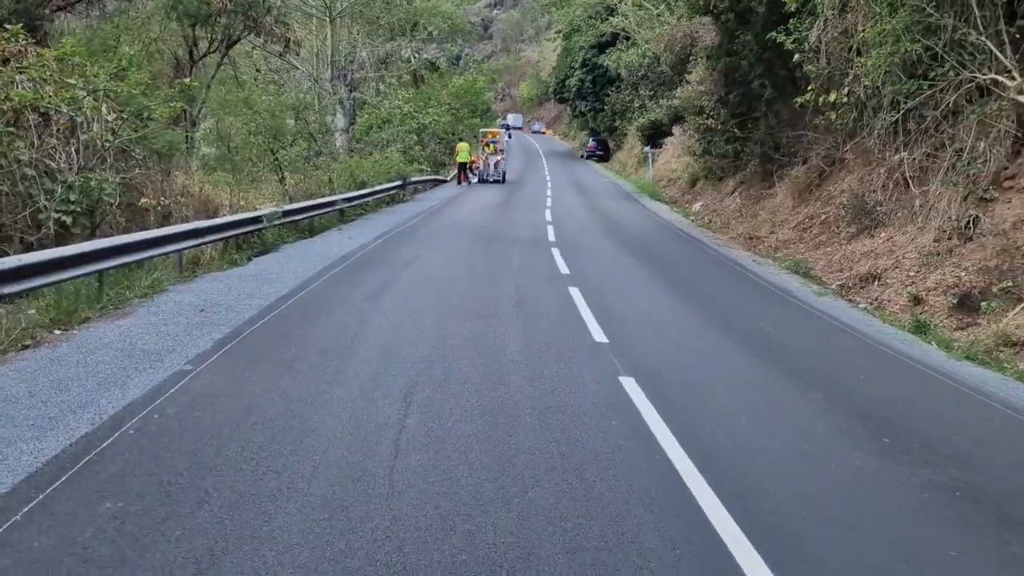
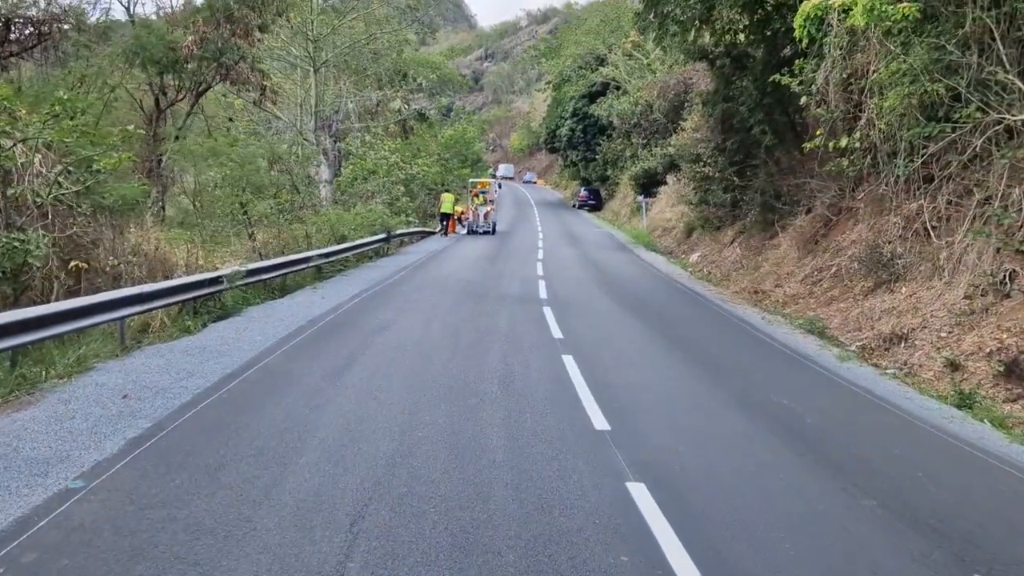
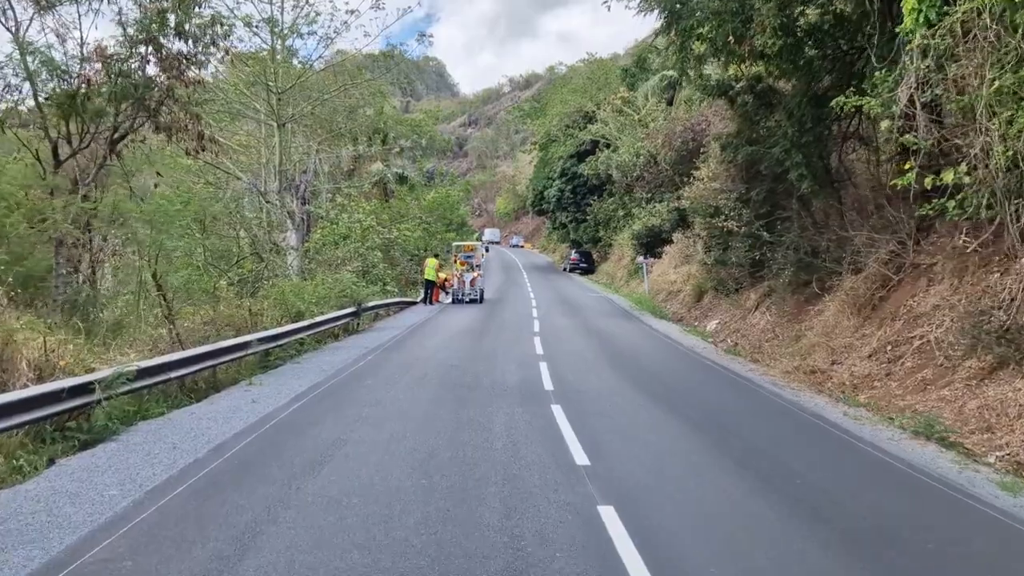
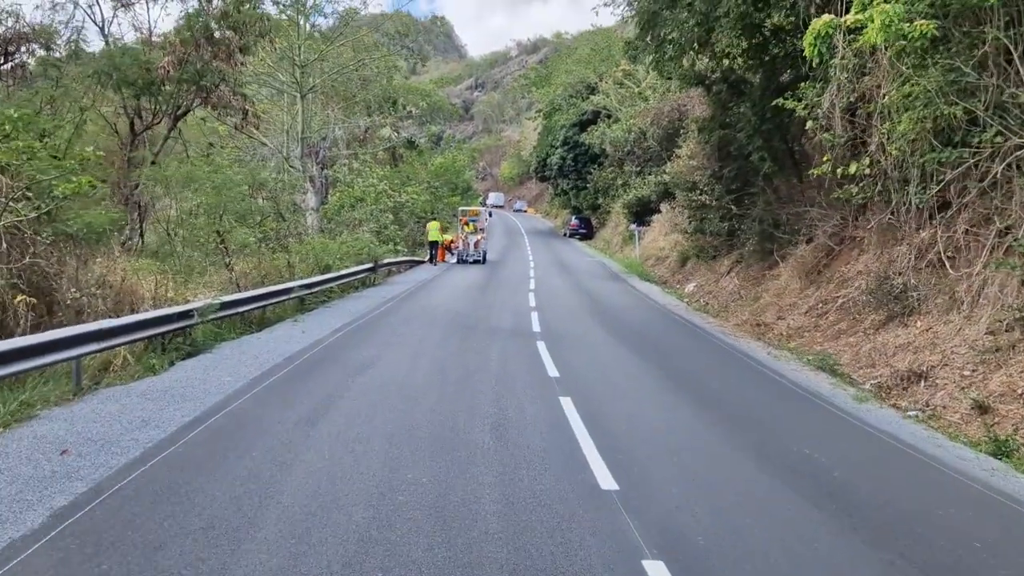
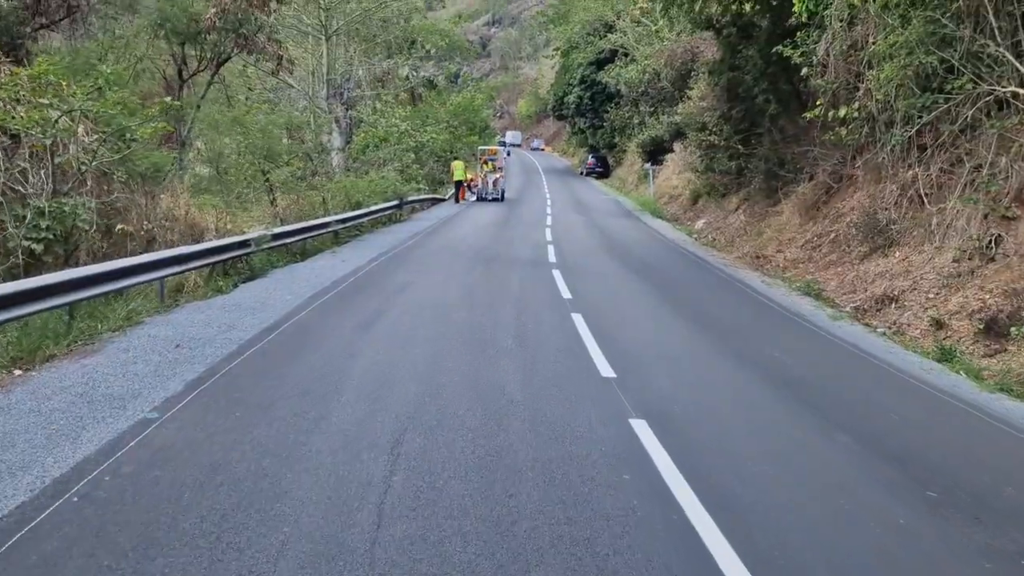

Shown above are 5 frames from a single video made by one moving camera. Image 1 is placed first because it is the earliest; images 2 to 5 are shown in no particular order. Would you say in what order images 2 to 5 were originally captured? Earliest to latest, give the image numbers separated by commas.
5, 2, 4, 3
